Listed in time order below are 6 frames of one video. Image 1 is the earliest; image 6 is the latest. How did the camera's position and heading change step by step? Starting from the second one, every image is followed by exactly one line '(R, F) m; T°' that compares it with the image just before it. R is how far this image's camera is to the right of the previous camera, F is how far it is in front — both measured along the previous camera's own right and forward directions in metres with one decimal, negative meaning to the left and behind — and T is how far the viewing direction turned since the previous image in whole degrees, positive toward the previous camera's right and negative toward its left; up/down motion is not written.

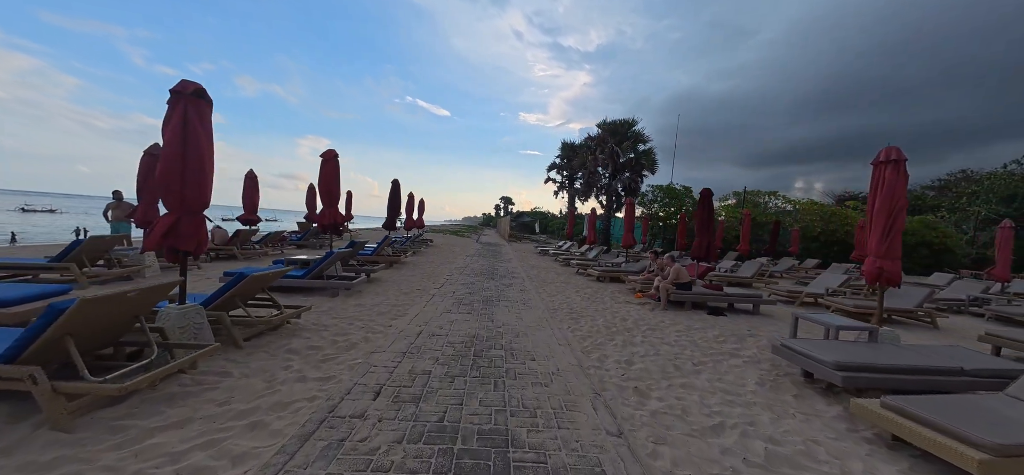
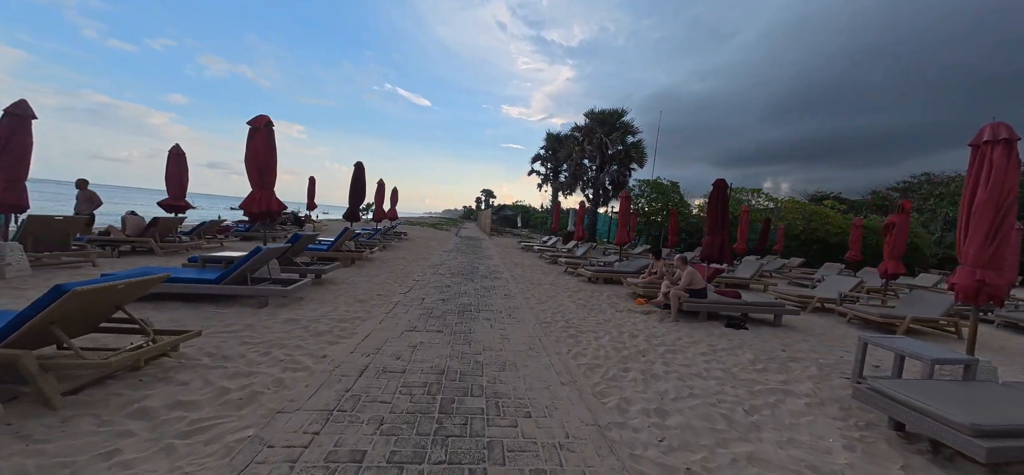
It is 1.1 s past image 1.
(-0.1, +1.4) m; +3°
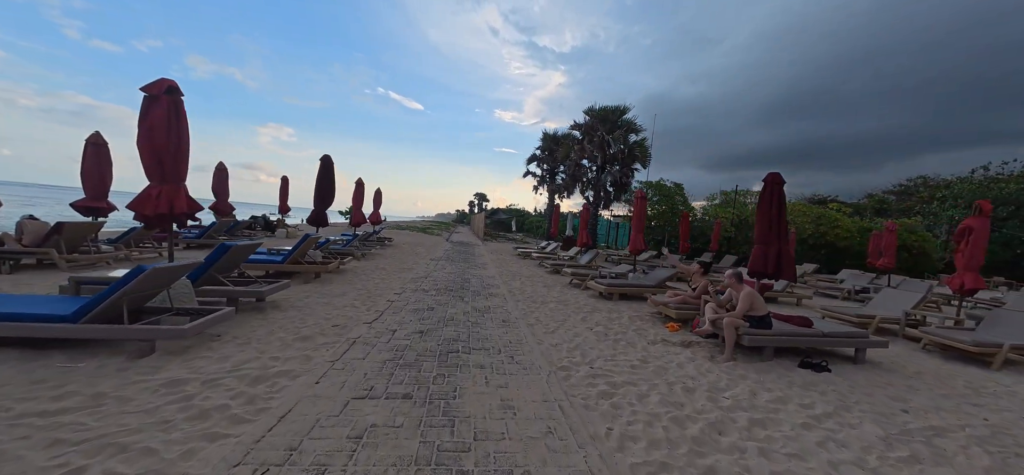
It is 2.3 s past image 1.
(-0.1, +1.5) m; +1°
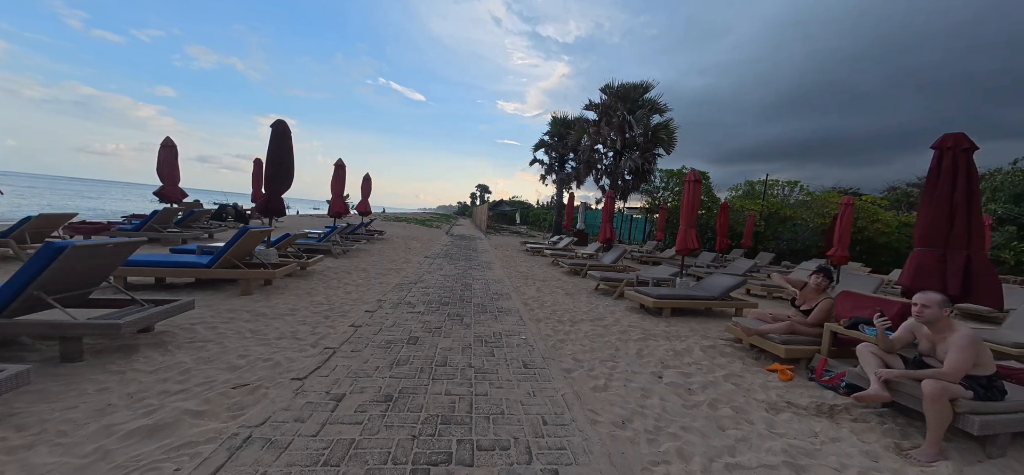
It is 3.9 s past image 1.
(-0.2, +2.0) m; 0°
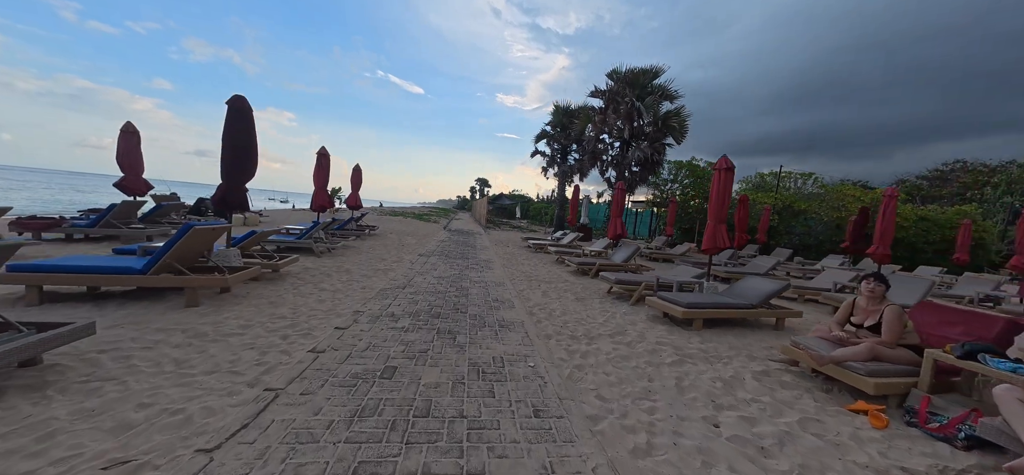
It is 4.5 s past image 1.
(0.0, +0.9) m; 0°
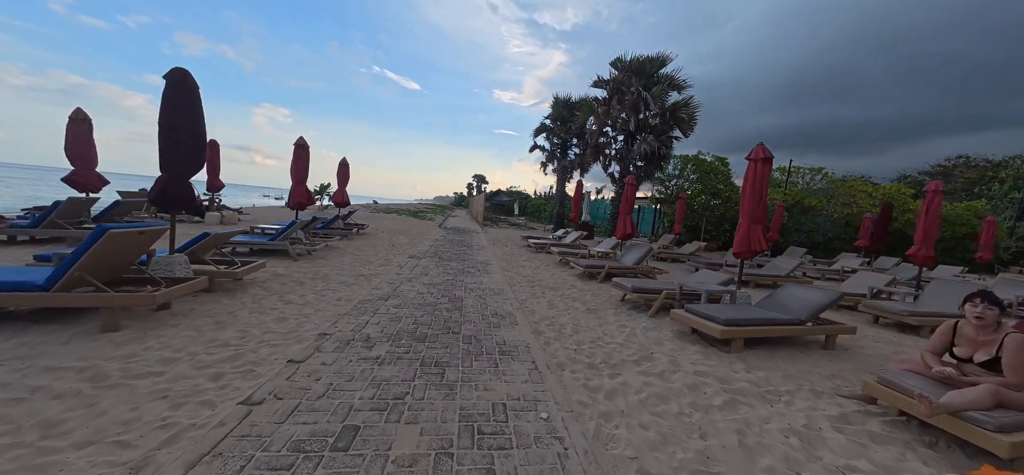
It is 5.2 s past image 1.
(-0.1, +0.8) m; 0°
